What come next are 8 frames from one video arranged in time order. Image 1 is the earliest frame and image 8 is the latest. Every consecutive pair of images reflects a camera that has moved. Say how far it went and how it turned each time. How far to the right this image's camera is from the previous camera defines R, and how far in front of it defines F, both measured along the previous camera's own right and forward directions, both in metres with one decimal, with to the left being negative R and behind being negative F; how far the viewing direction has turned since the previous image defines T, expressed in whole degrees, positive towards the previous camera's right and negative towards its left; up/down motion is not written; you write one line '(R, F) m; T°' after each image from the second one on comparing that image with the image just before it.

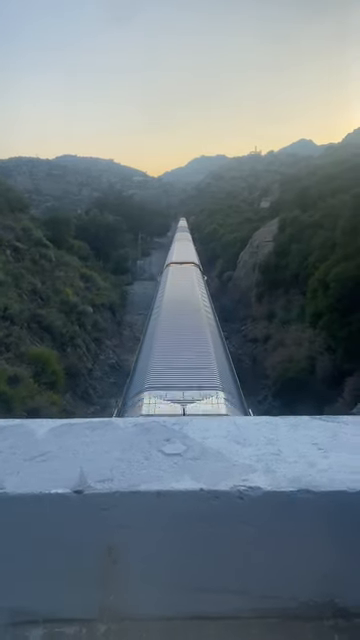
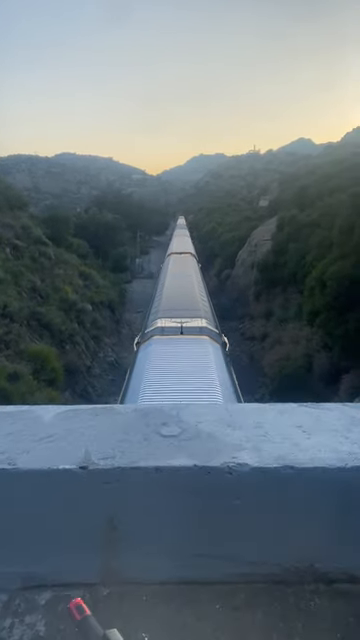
(0.0, -0.2) m; 0°
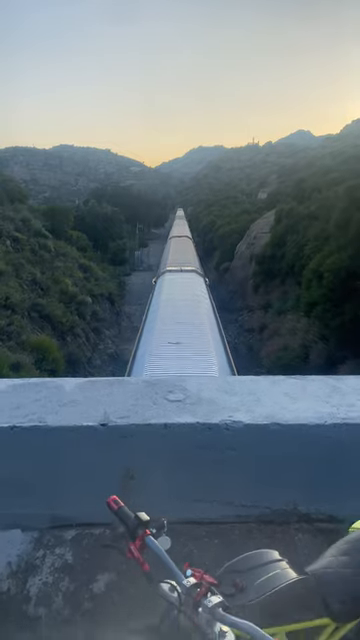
(0.0, -0.4) m; 0°
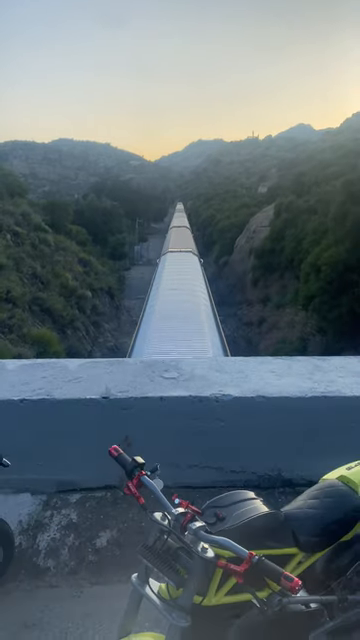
(0.0, -0.2) m; 0°
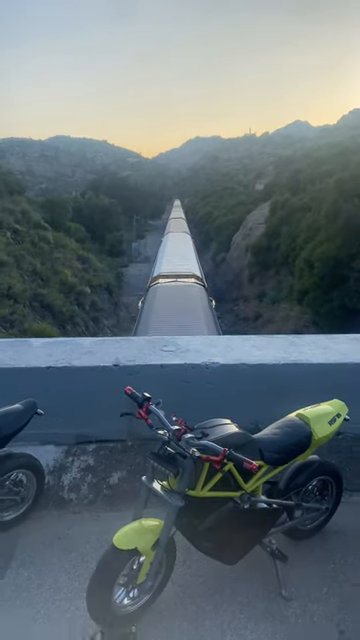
(0.0, -0.6) m; 0°
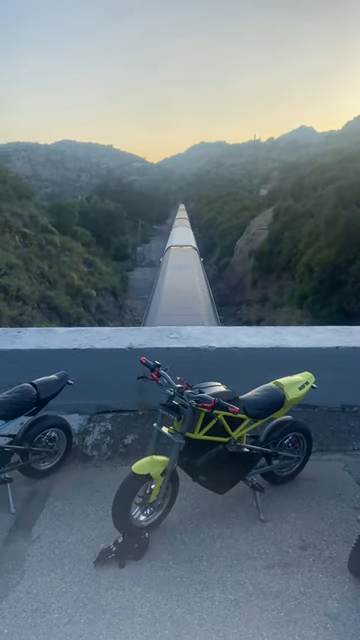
(0.0, -0.7) m; 0°
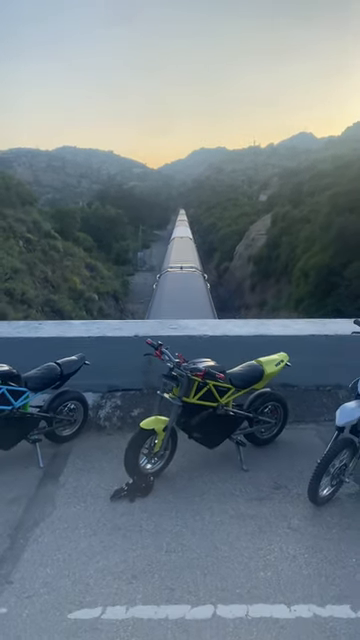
(0.0, -0.7) m; 0°
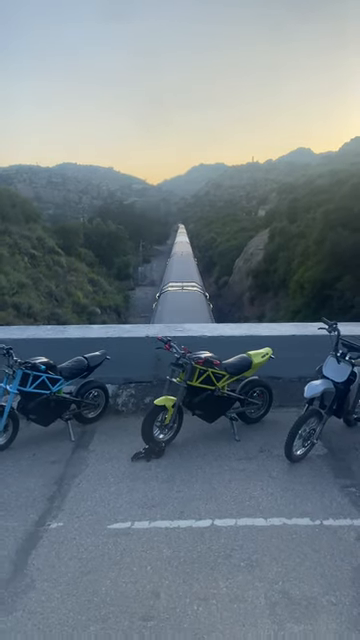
(0.0, -0.9) m; 0°
